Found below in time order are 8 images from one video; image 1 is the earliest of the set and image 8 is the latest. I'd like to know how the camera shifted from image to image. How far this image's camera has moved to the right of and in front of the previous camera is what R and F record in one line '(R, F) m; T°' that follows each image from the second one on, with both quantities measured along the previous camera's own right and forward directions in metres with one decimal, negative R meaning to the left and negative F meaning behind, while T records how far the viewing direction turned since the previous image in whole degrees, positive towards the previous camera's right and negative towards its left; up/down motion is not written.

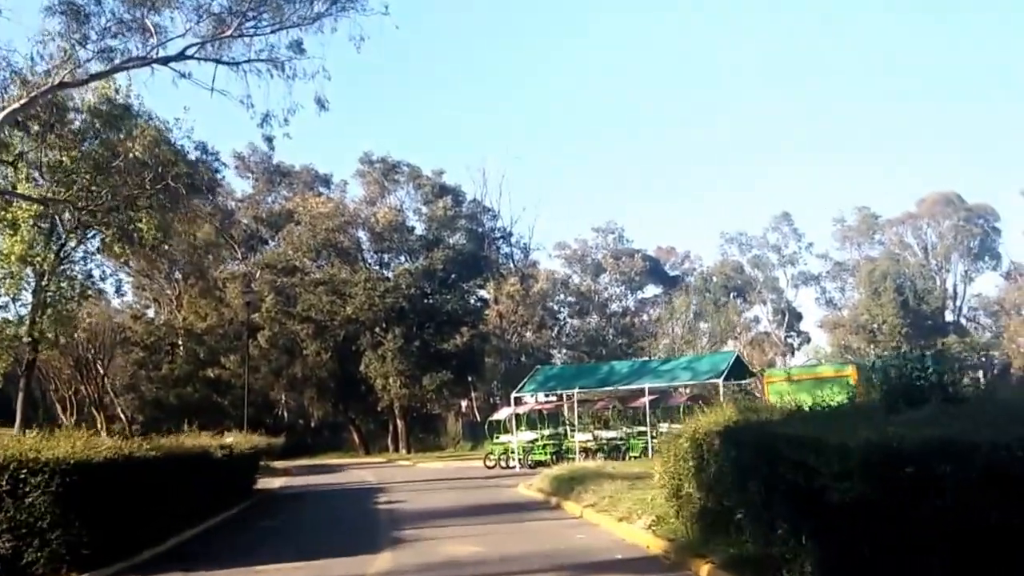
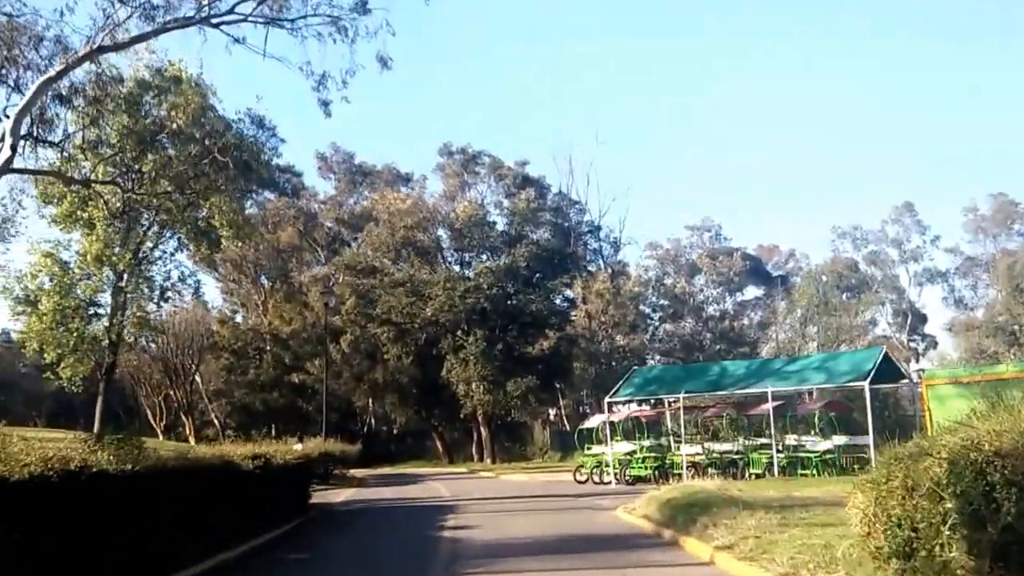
(-0.2, +3.8) m; -5°
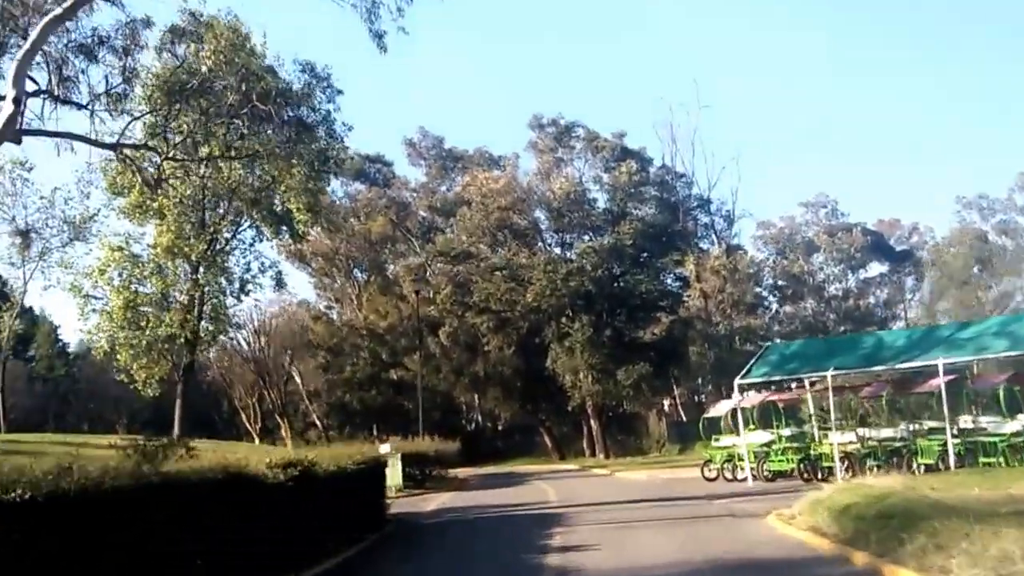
(0.0, +3.8) m; -6°
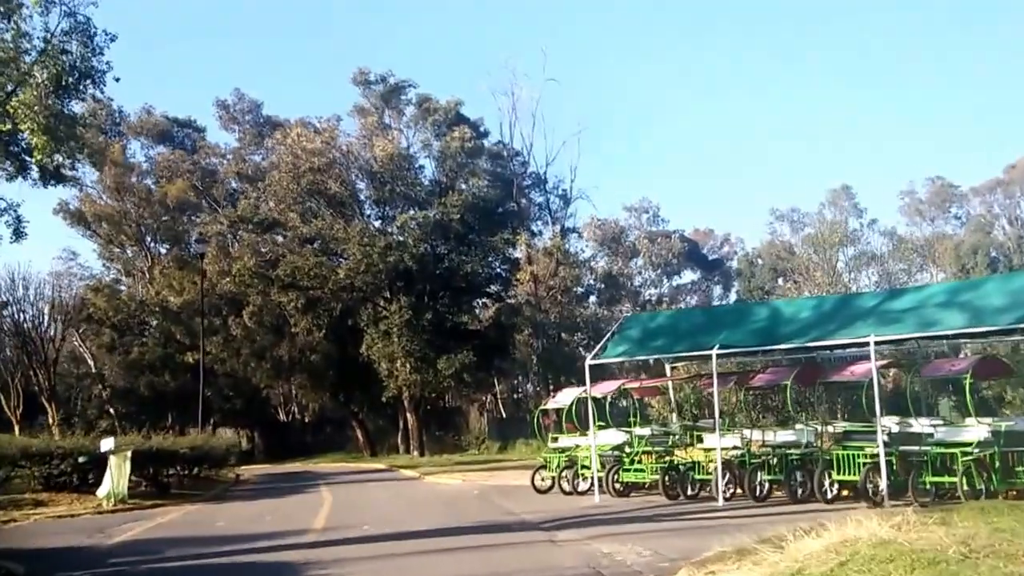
(+0.7, +5.8) m; +10°
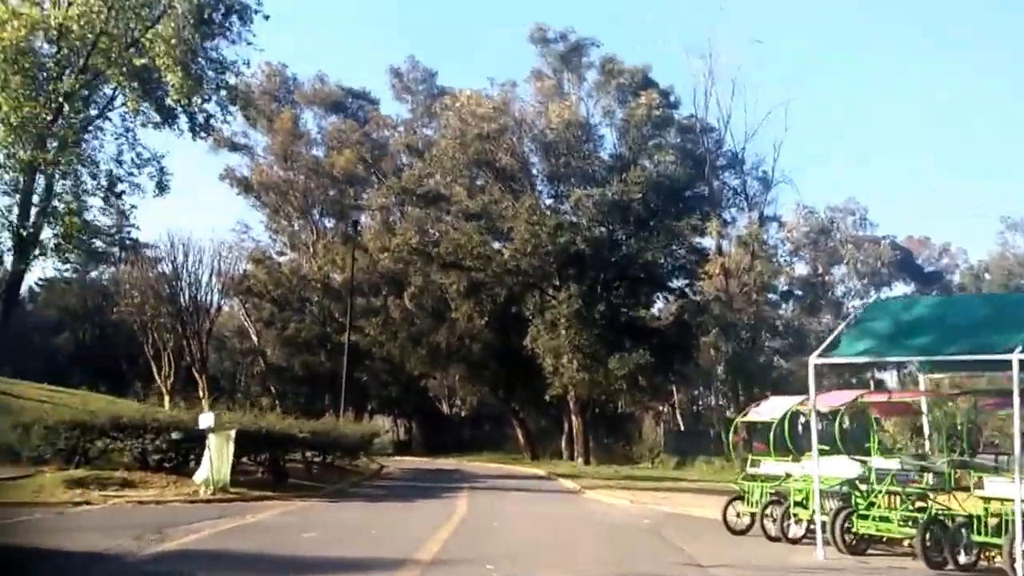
(-0.3, +5.1) m; -10°
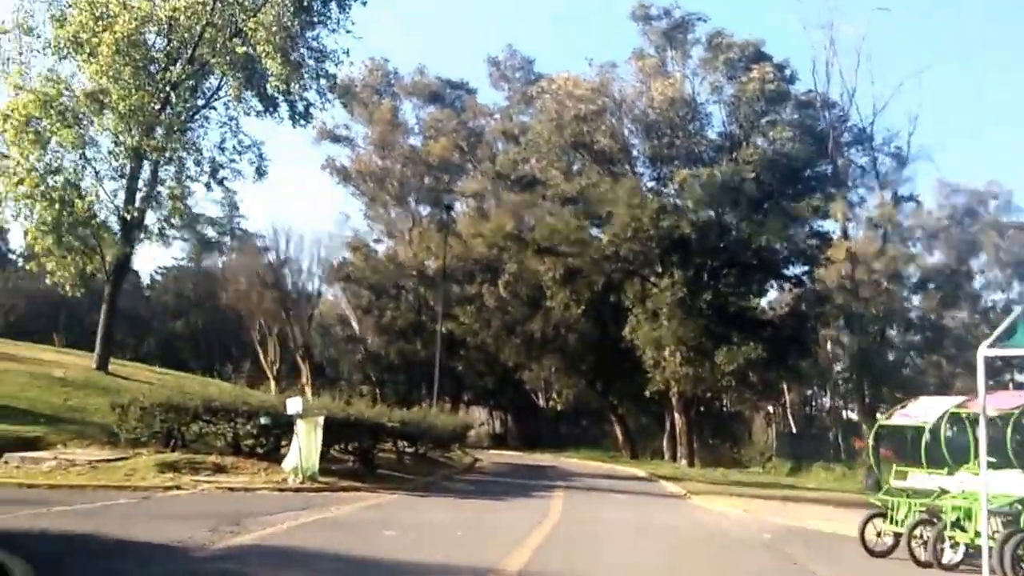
(-0.1, +2.0) m; -5°
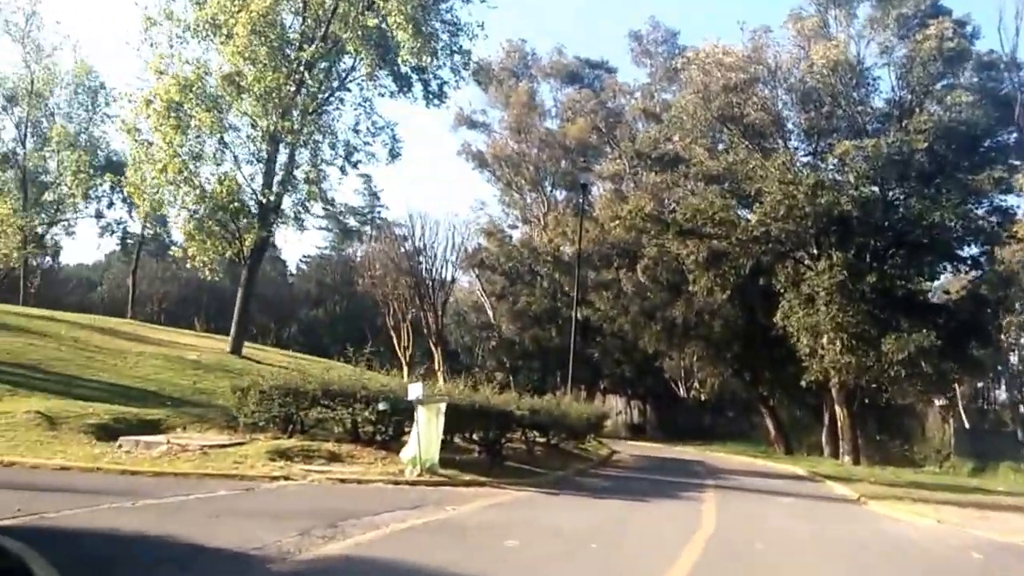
(-0.1, +2.5) m; -8°
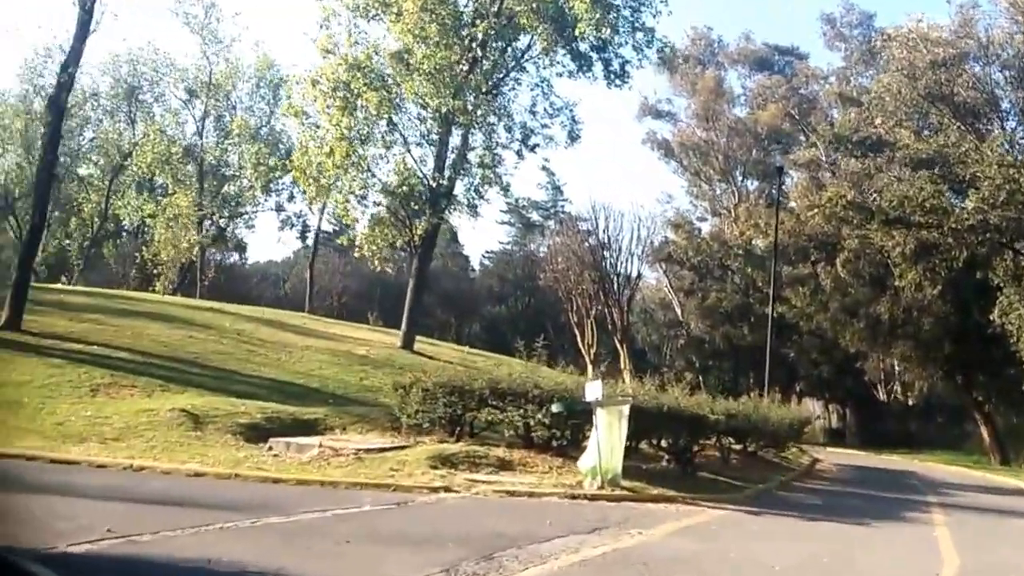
(-0.1, +2.5) m; -10°
